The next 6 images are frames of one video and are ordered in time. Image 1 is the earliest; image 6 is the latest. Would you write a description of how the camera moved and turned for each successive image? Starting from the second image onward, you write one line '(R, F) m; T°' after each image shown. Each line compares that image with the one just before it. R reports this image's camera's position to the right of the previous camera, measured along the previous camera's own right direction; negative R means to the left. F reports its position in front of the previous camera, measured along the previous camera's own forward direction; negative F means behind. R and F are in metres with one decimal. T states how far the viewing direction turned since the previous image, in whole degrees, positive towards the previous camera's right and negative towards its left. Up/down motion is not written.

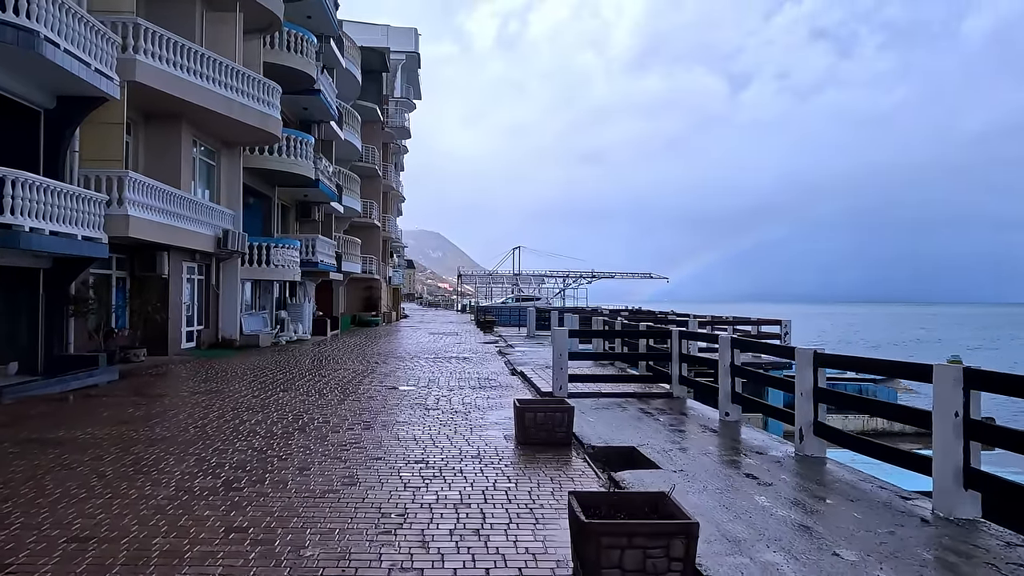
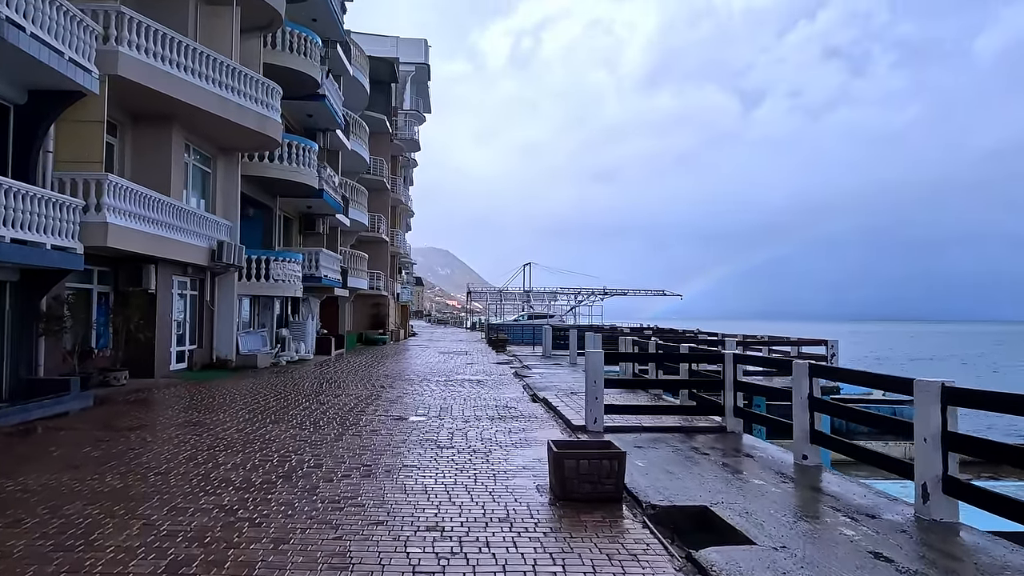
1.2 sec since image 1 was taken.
(-0.2, +1.4) m; -1°
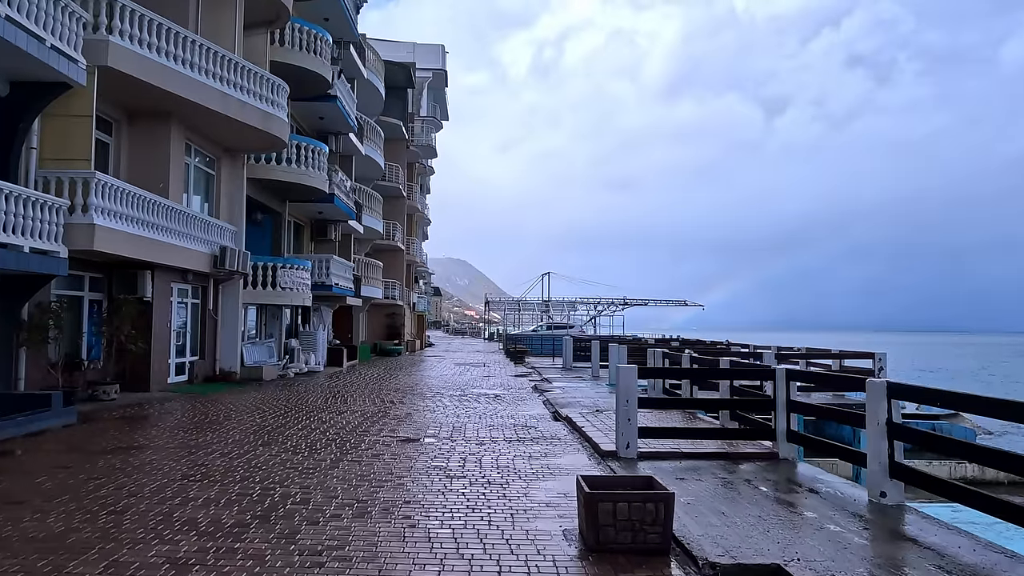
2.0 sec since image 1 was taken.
(0.0, +1.0) m; -1°
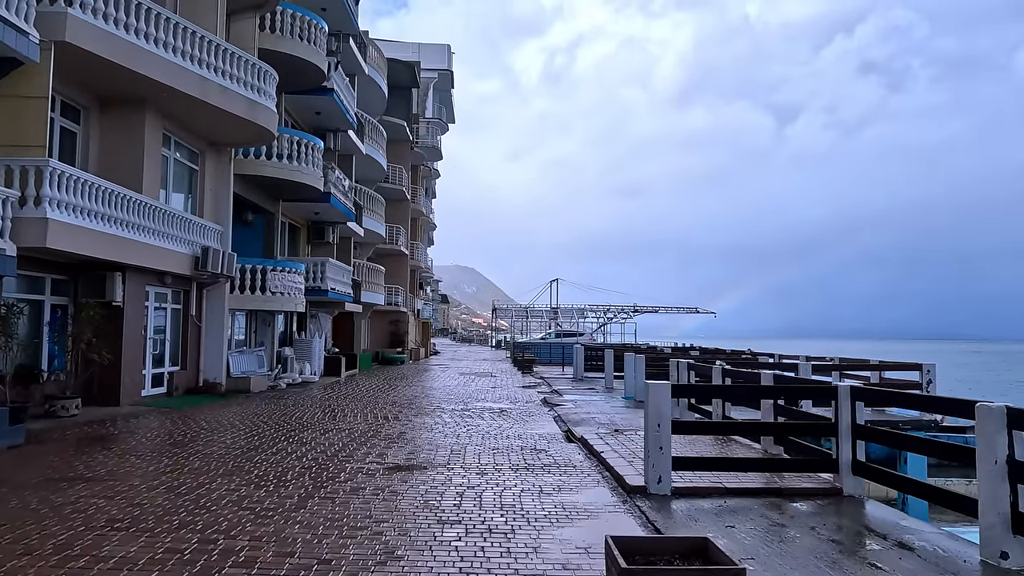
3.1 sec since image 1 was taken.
(0.0, +1.3) m; -1°
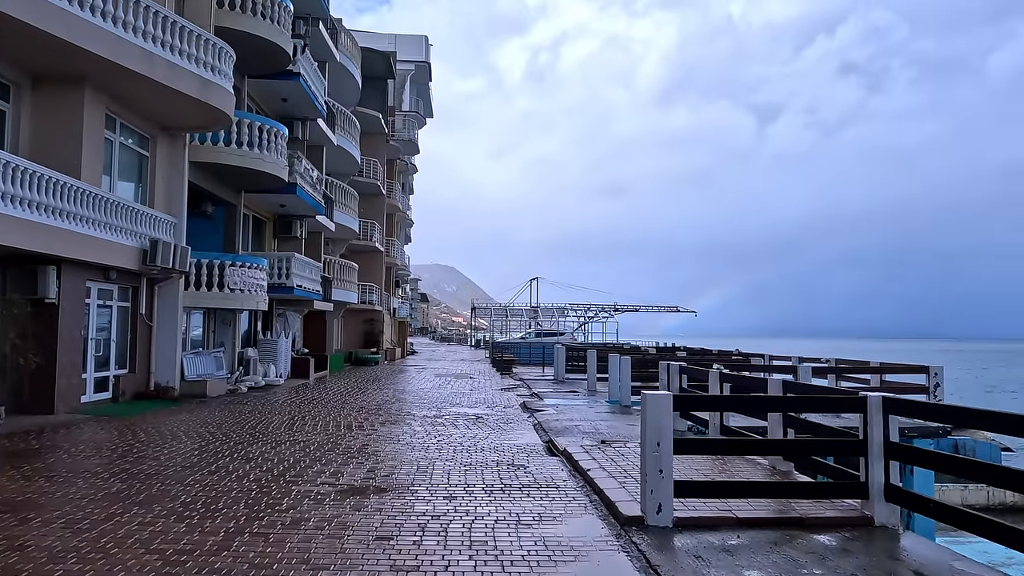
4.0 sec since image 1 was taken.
(+0.1, +1.0) m; +1°
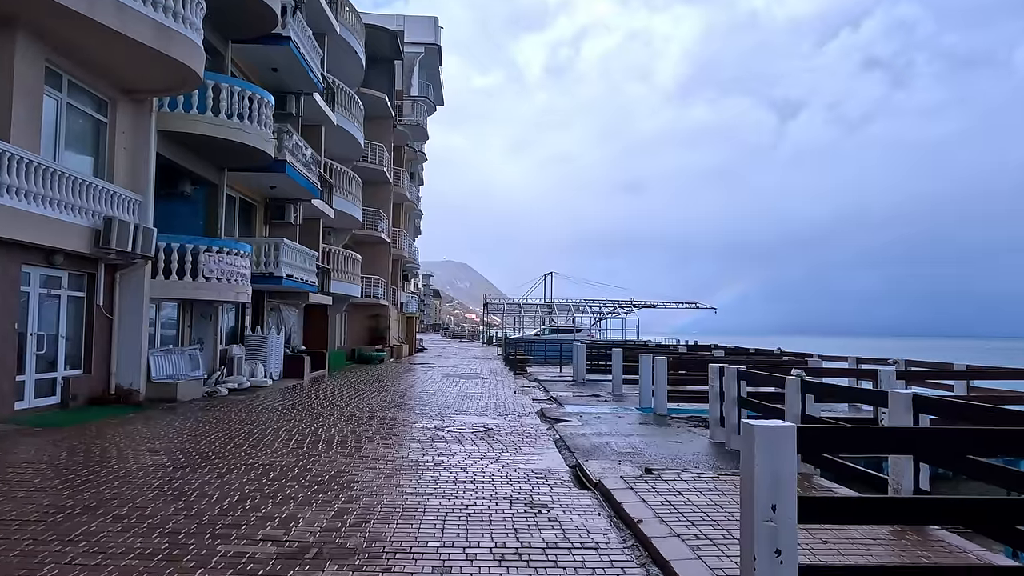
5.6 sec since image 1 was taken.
(0.0, +2.0) m; -1°
